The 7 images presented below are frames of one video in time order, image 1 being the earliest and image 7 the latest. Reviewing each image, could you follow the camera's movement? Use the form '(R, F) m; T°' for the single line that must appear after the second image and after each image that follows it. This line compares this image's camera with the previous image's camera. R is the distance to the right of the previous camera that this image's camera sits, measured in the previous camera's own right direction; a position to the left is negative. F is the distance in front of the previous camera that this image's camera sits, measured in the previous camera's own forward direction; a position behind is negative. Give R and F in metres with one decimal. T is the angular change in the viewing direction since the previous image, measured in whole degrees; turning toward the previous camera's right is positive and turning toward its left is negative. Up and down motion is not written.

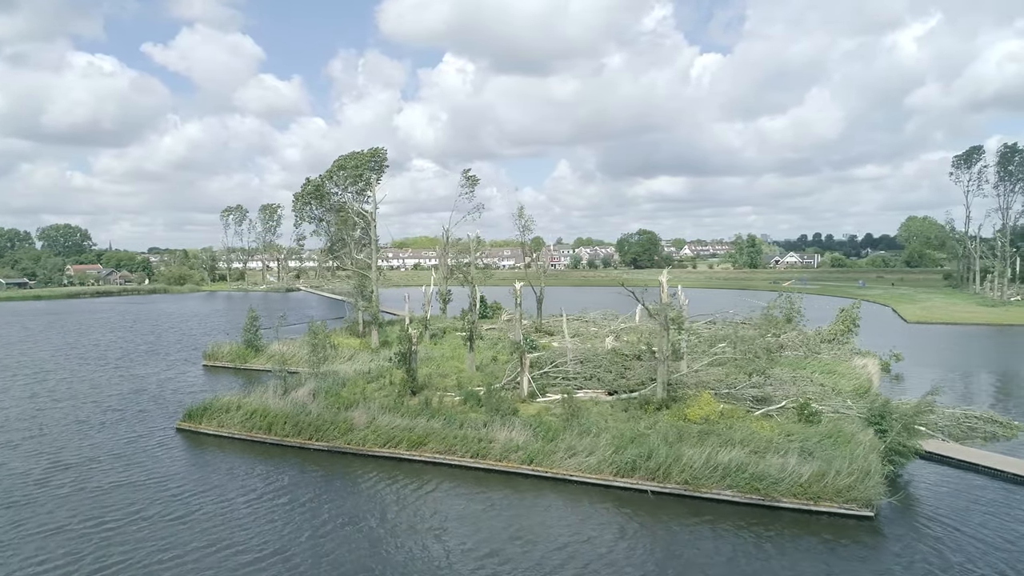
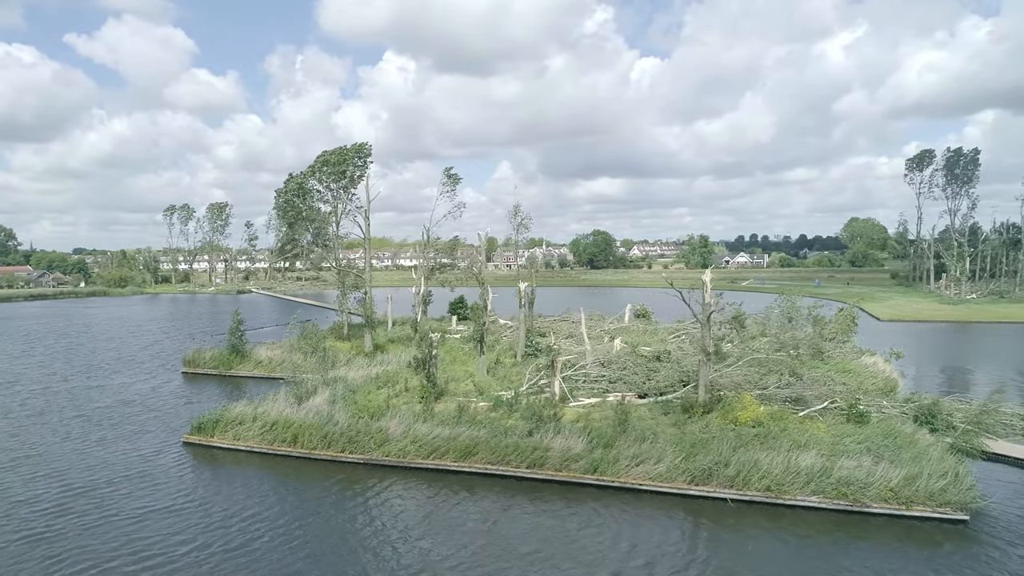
(-2.8, +1.1) m; +5°
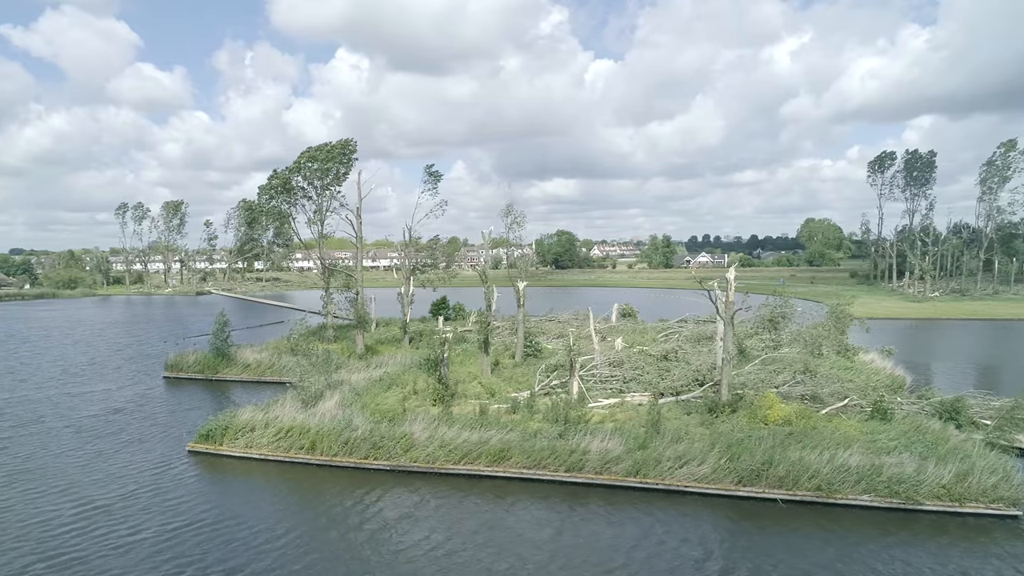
(-2.0, +0.6) m; +4°
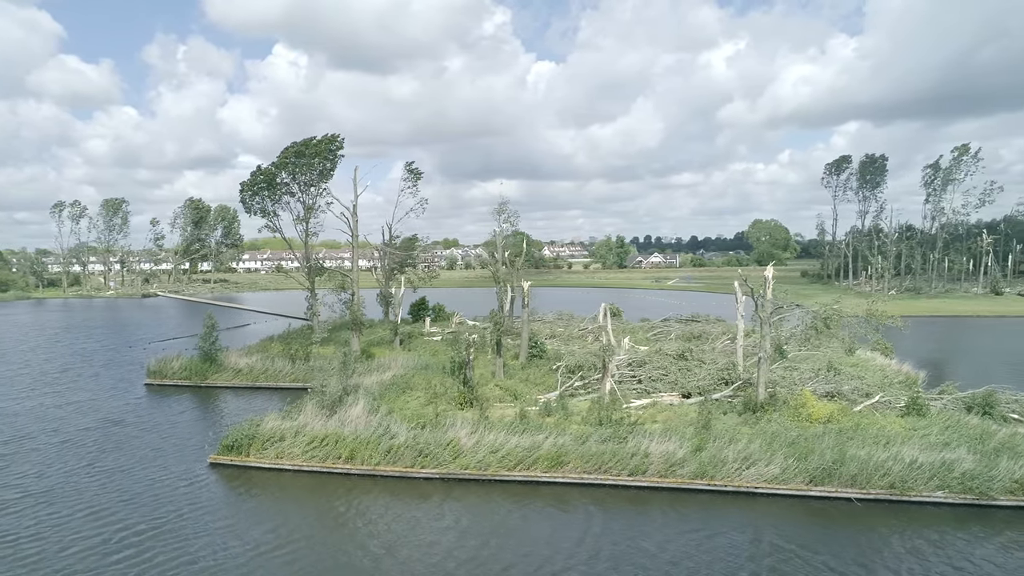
(-2.7, +0.8) m; +5°
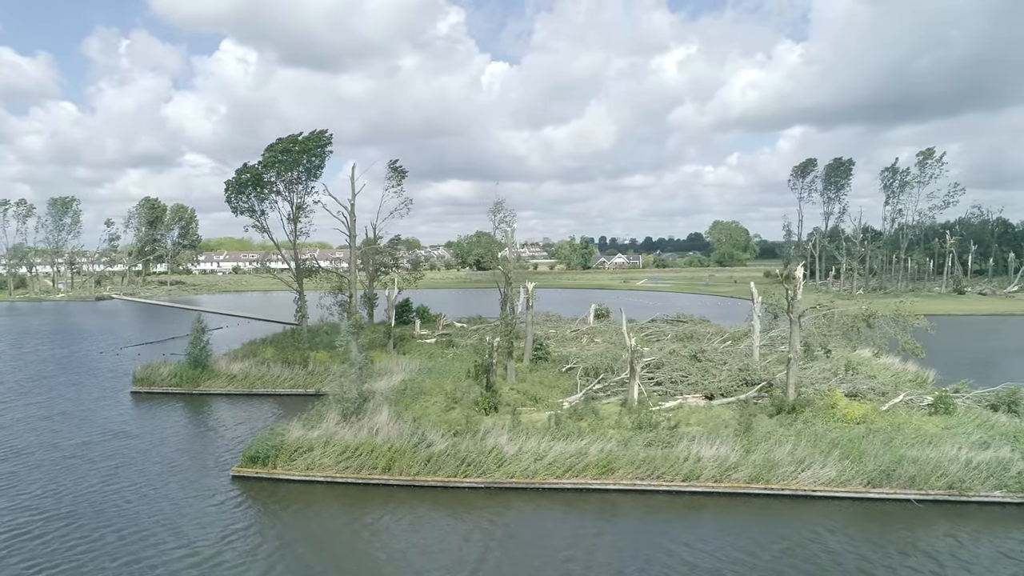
(-2.2, +0.7) m; +4°
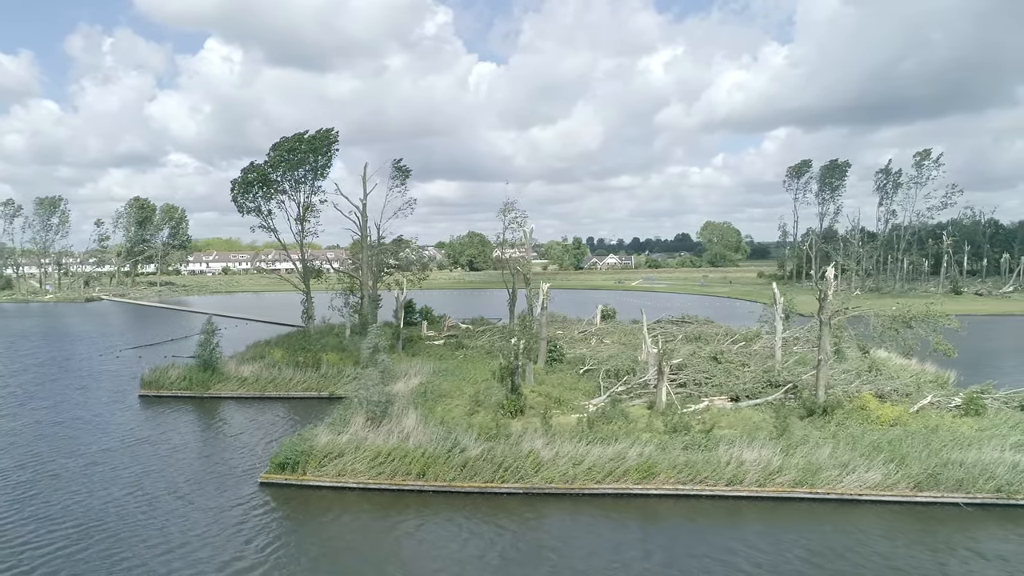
(-1.2, +0.4) m; +1°
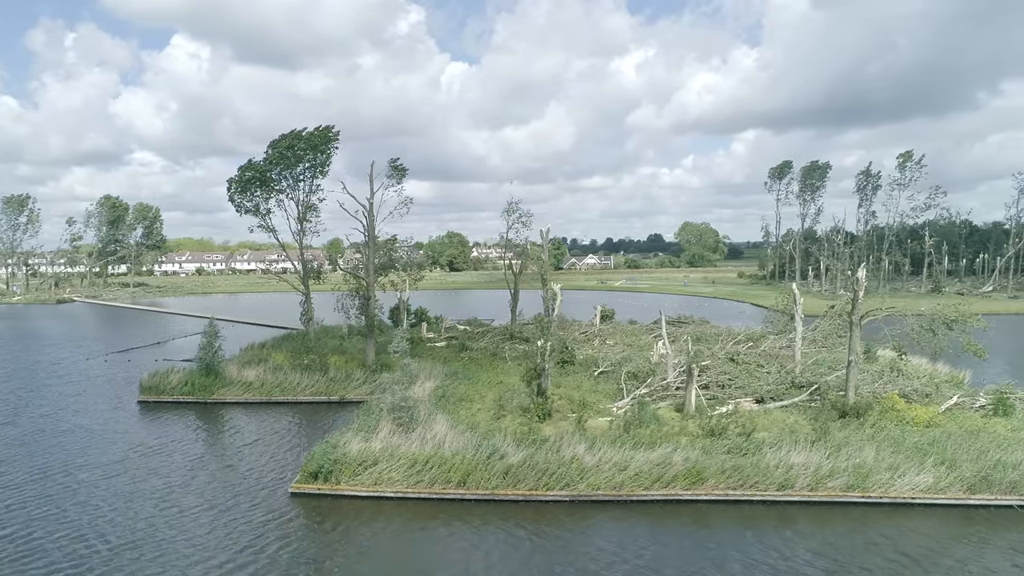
(-1.6, +0.5) m; +2°
